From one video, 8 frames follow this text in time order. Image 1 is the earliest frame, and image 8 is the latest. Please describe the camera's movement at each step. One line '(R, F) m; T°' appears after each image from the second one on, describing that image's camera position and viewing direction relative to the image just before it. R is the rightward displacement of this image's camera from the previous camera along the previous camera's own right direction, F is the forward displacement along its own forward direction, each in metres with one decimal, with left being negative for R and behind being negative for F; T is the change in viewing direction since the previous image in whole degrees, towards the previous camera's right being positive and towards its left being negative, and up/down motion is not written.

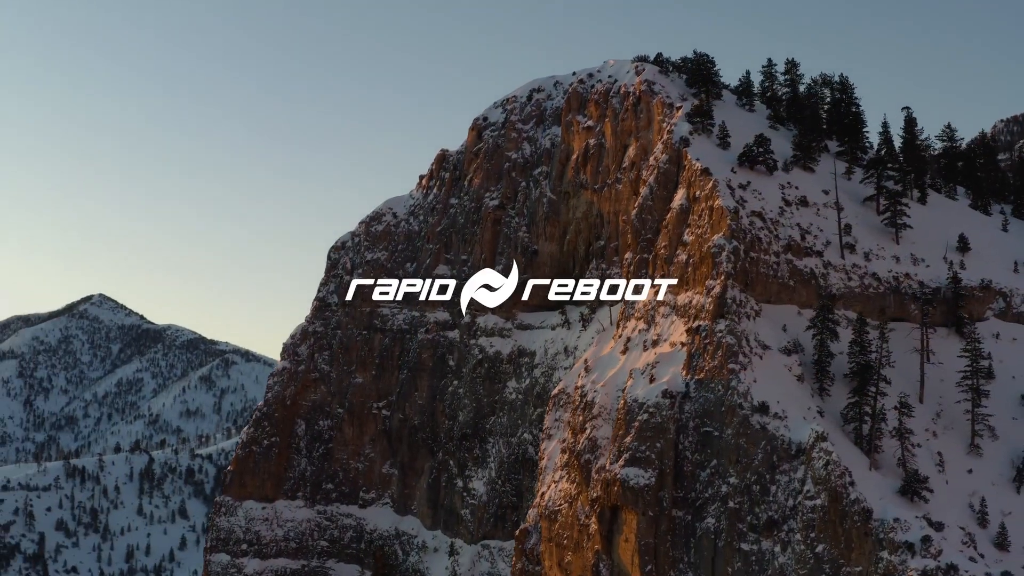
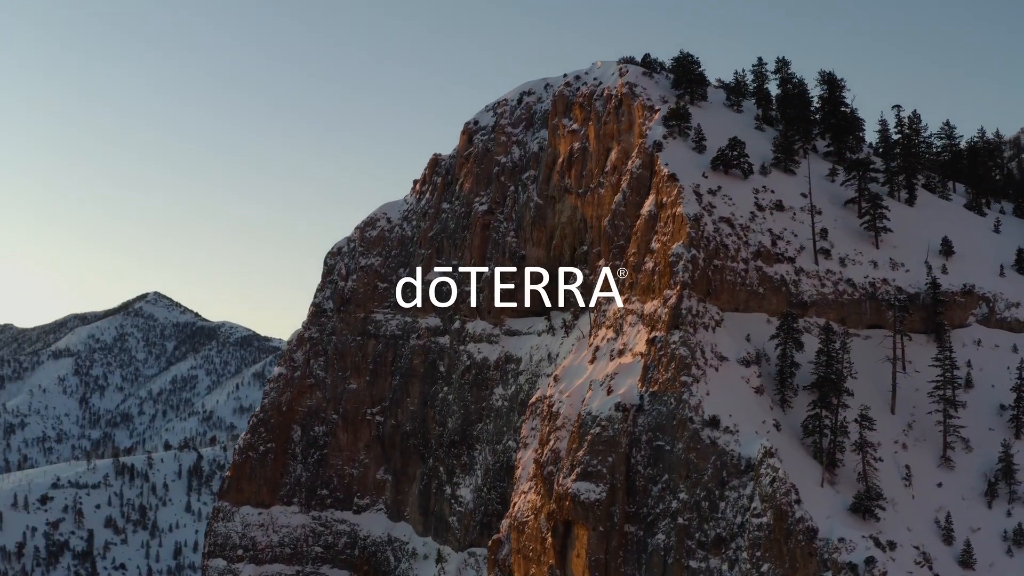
(+5.3, +0.9) m; -2°
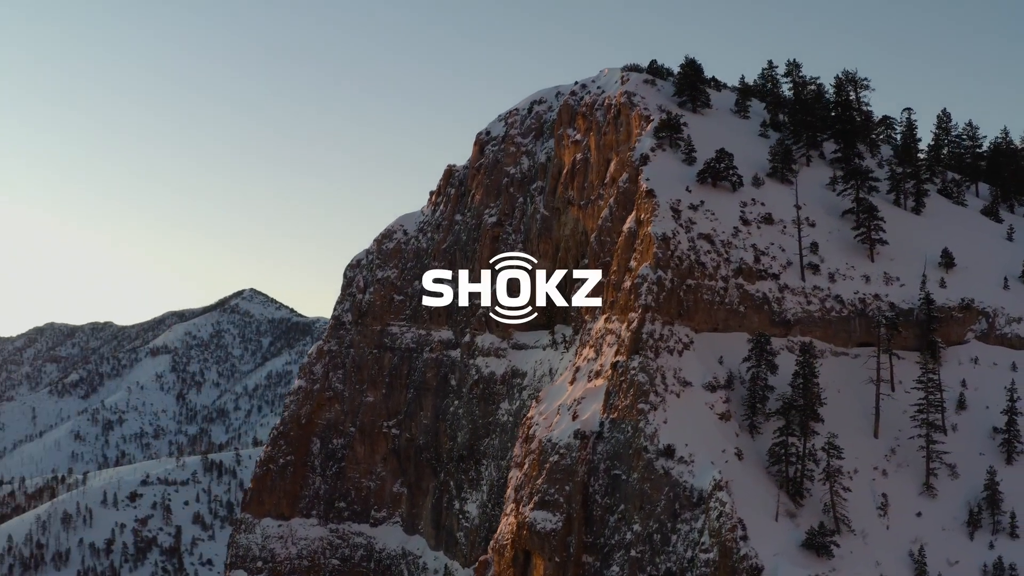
(+6.9, +1.1) m; -5°
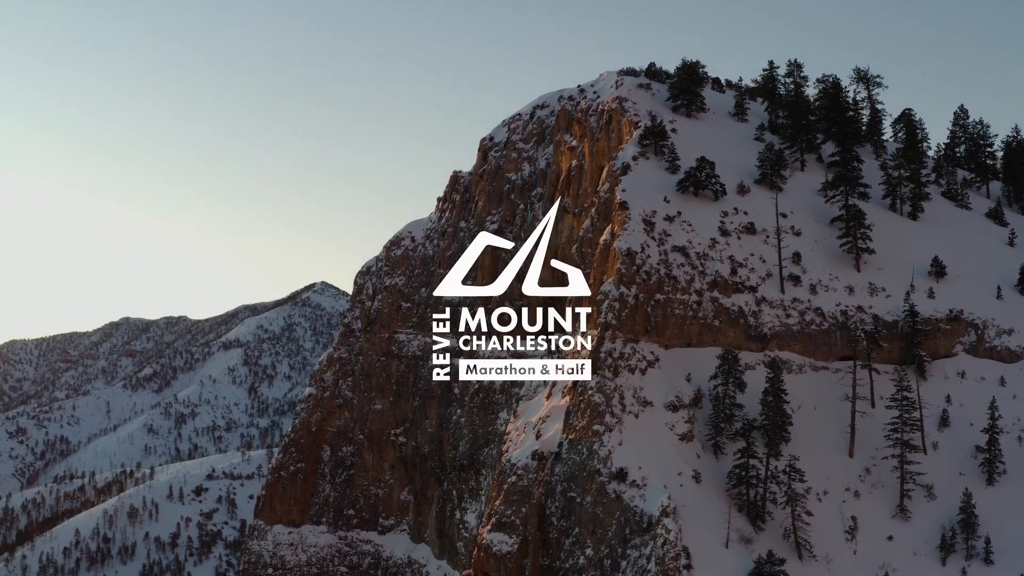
(+5.7, +0.9) m; -3°
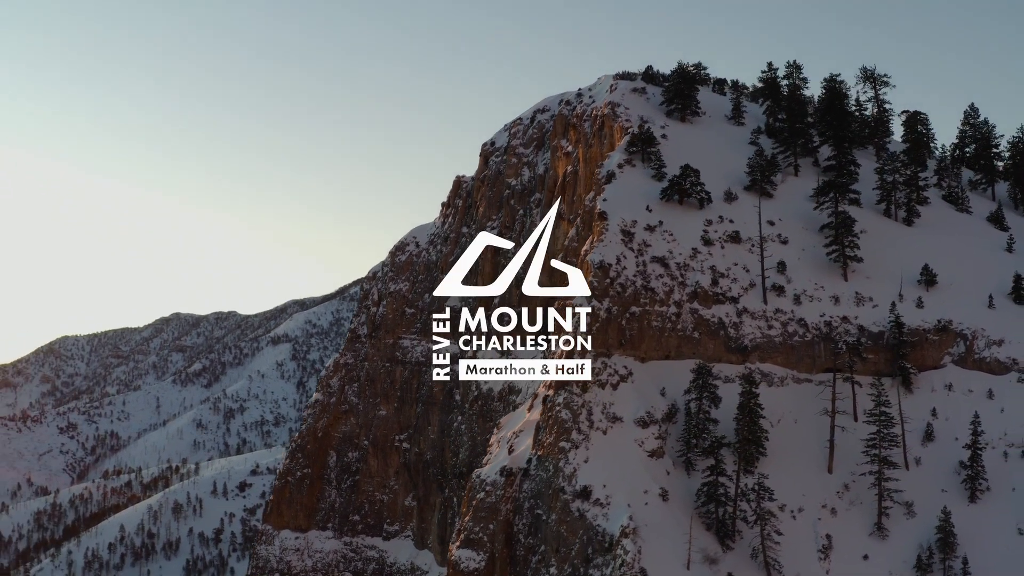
(+4.0, +0.6) m; -2°
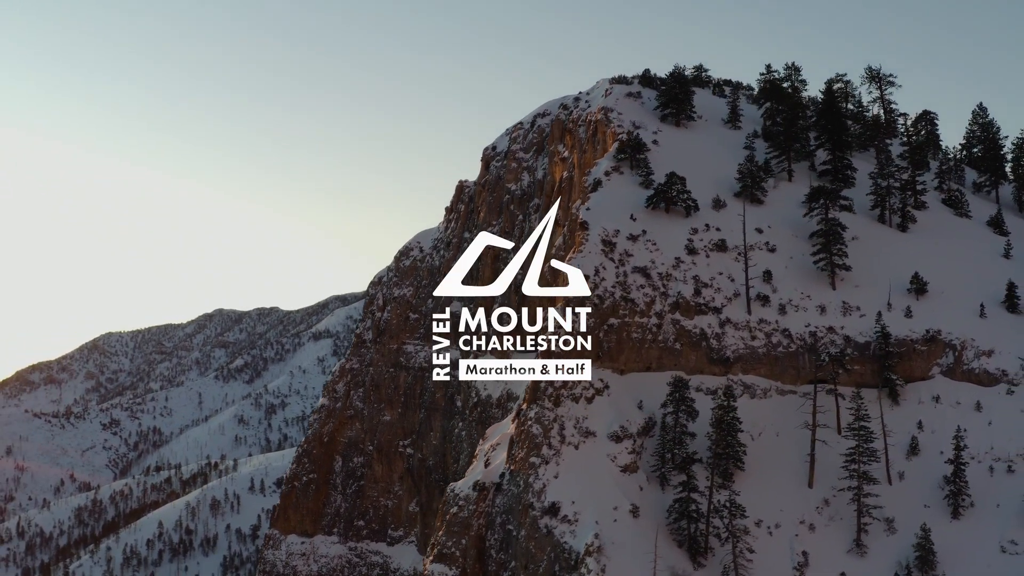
(+3.4, +0.5) m; -2°
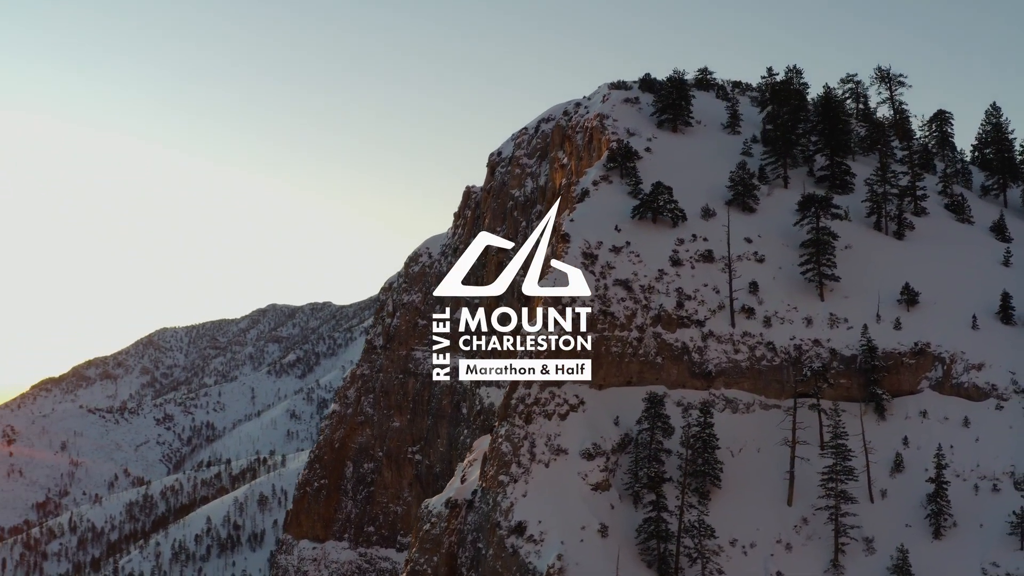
(+3.9, +0.5) m; -3°
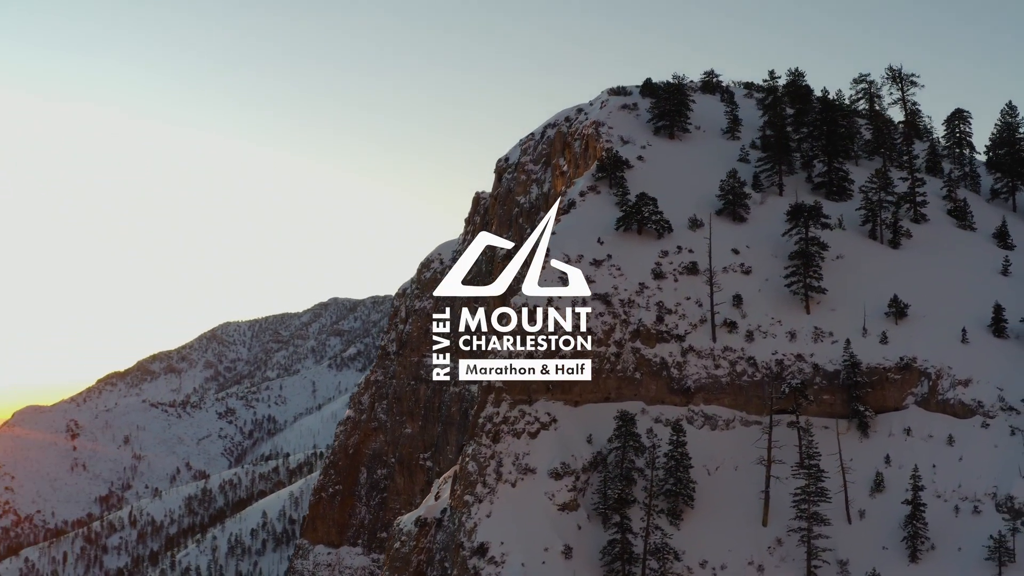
(+4.5, +0.5) m; -3°
